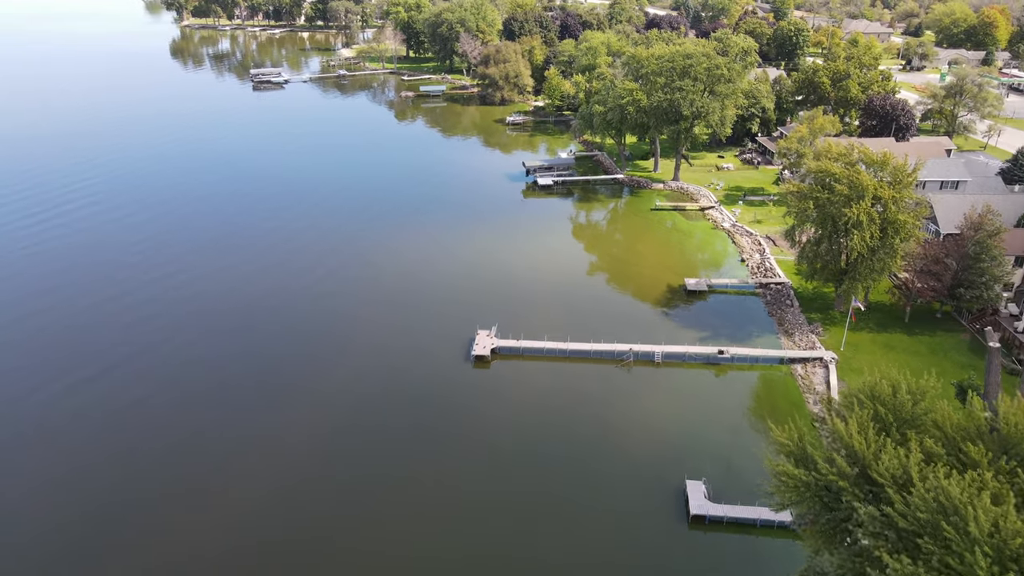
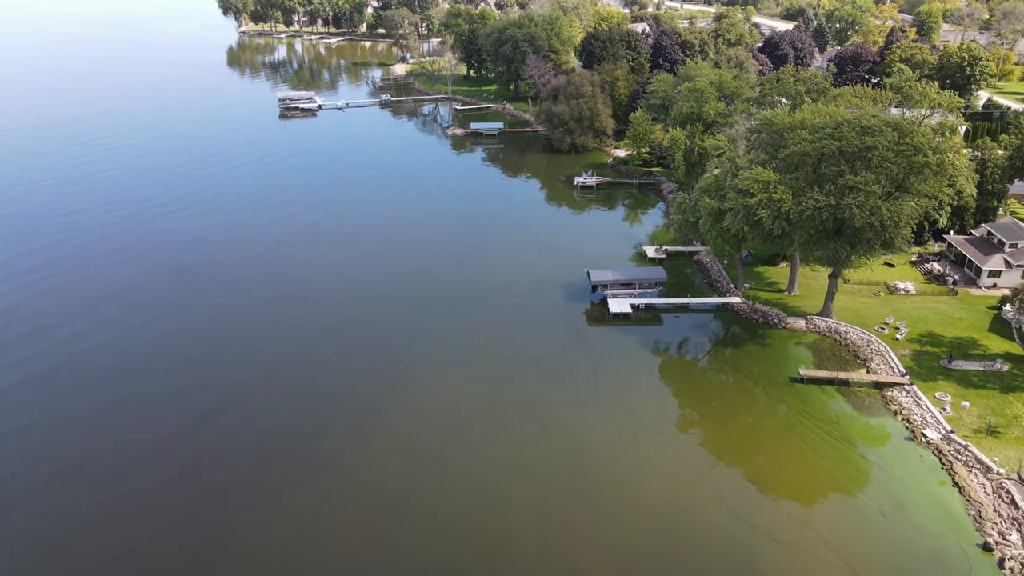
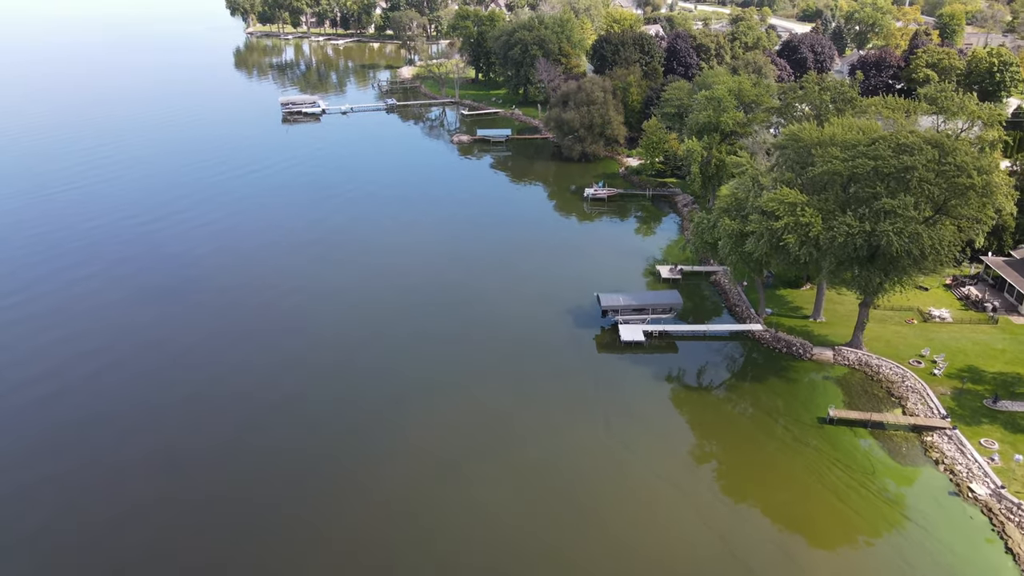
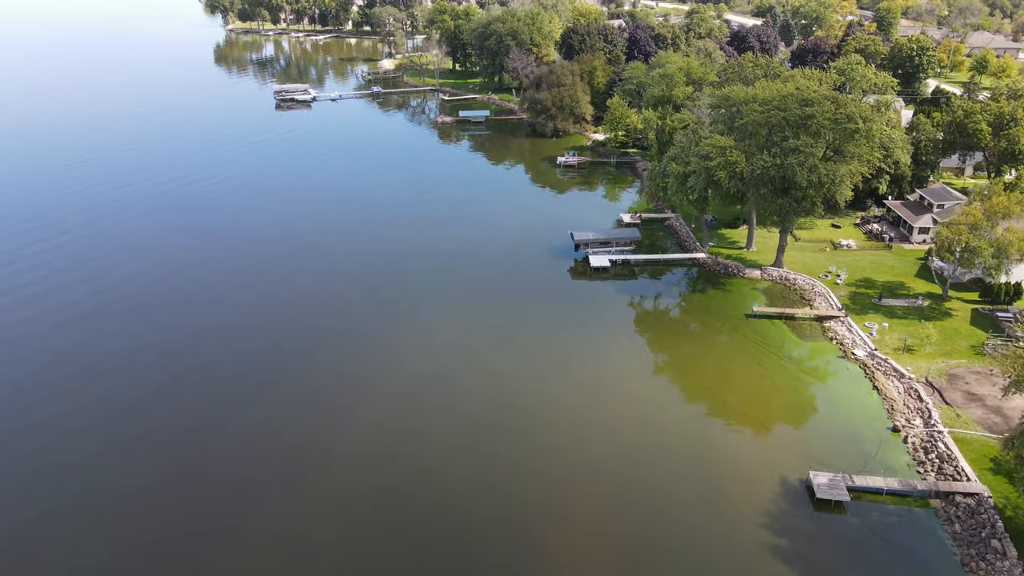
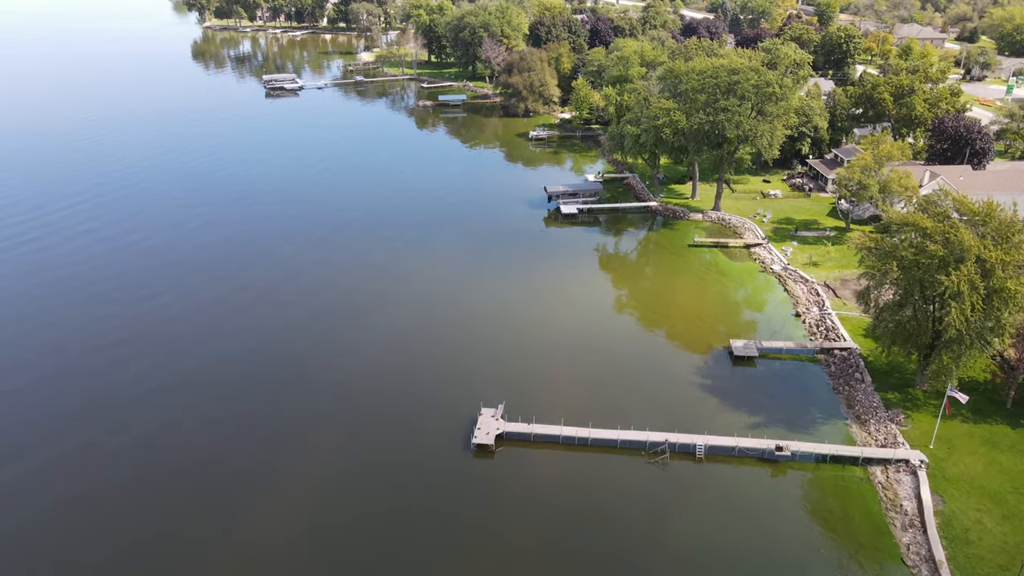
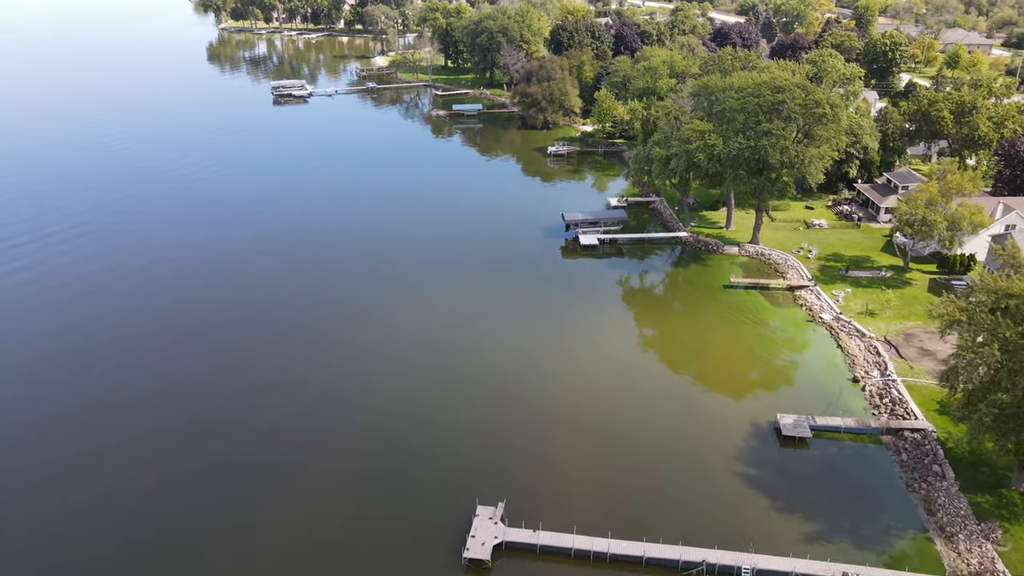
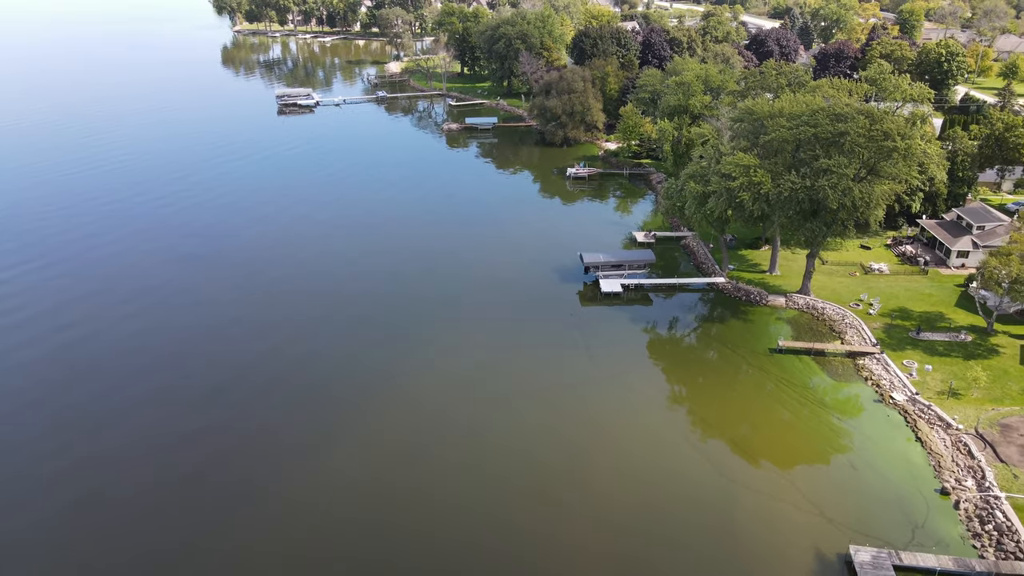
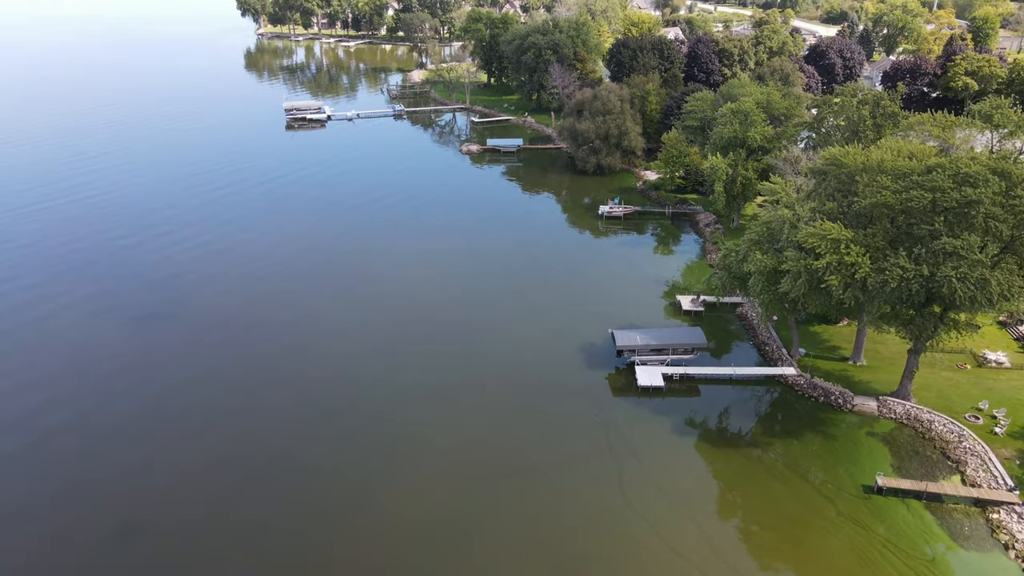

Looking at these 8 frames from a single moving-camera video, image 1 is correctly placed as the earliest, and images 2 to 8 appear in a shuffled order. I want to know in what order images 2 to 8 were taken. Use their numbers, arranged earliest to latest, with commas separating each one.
5, 6, 4, 7, 2, 3, 8
